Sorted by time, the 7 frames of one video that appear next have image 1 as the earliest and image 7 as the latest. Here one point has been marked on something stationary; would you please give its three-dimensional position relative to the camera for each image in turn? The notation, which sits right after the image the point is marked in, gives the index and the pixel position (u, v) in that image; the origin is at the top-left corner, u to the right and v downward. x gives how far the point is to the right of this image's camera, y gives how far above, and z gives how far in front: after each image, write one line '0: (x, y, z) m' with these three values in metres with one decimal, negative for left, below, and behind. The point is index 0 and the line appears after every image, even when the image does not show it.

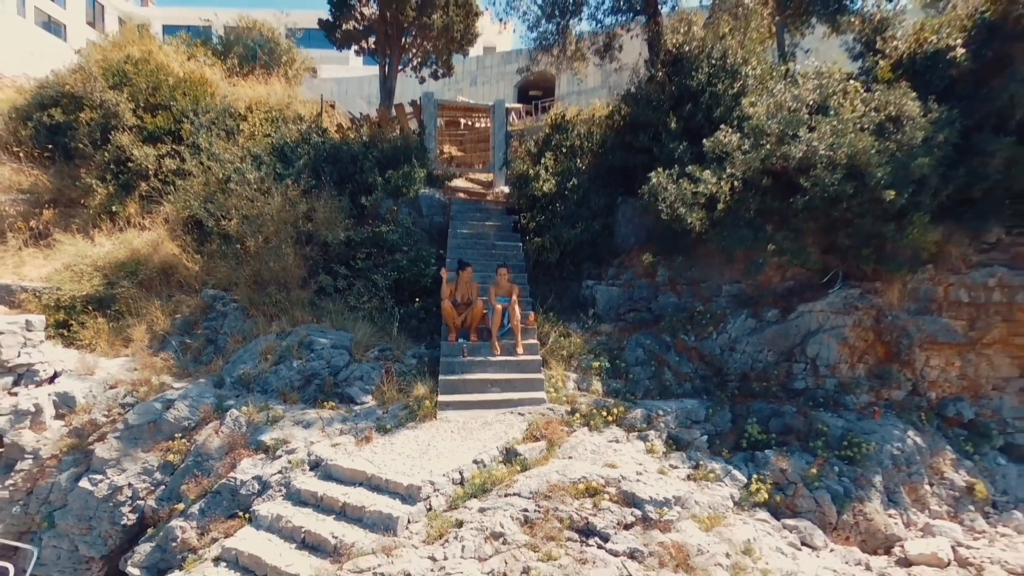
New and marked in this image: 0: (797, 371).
0: (+3.9, -1.1, +8.3) m
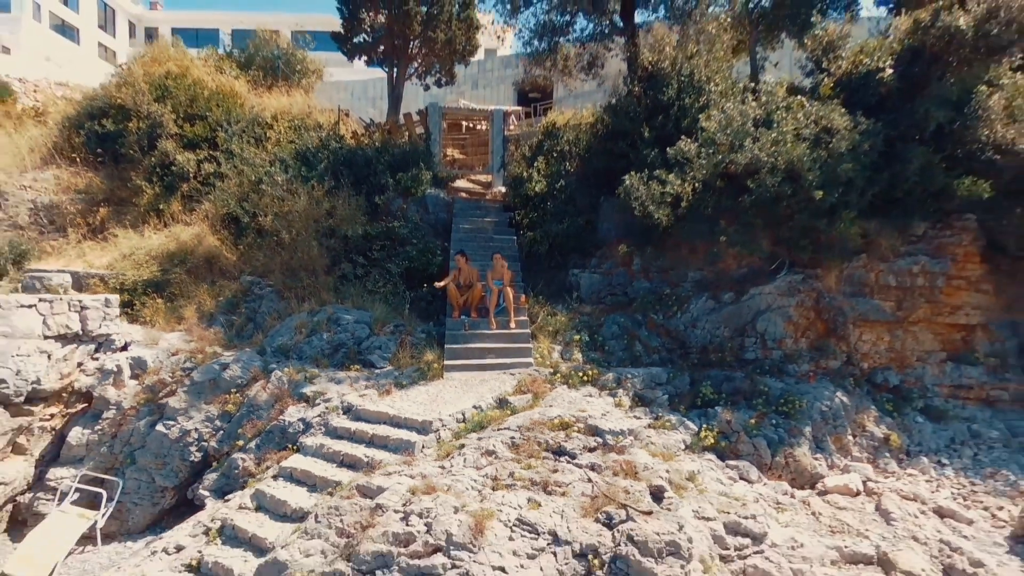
0: (+3.8, -0.9, +9.8) m
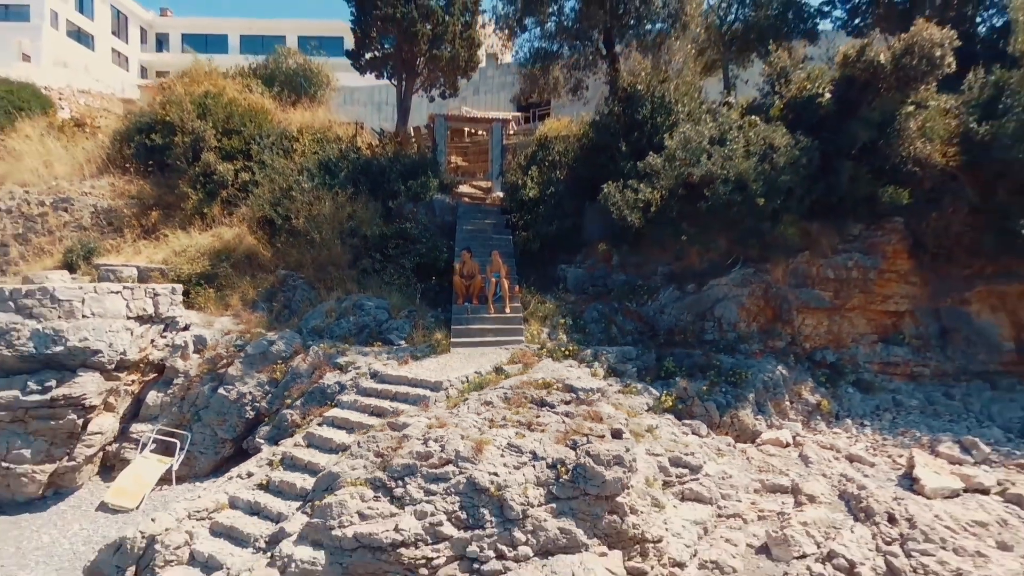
0: (+3.7, -0.7, +11.7) m
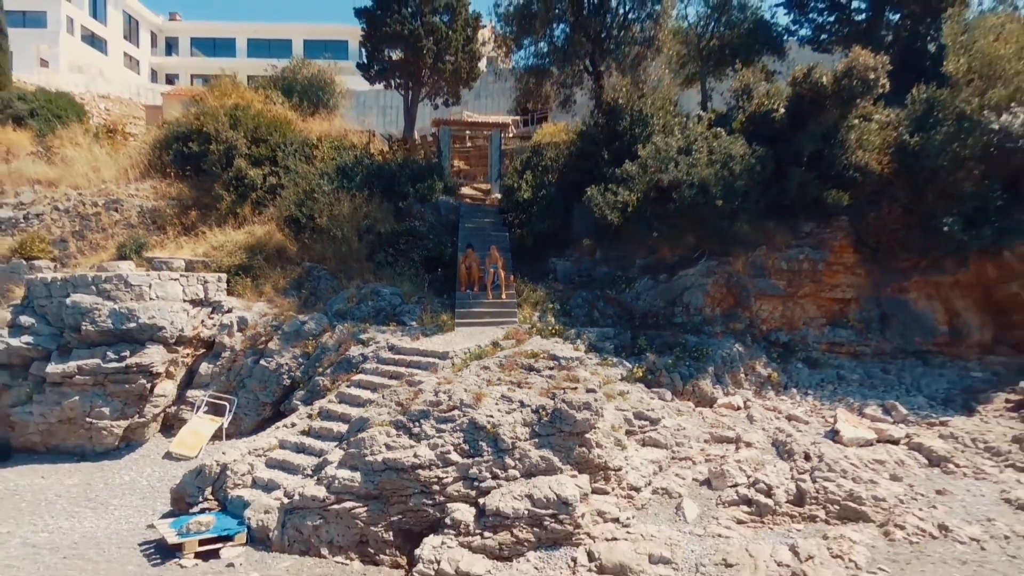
0: (+3.6, -0.5, +13.5) m
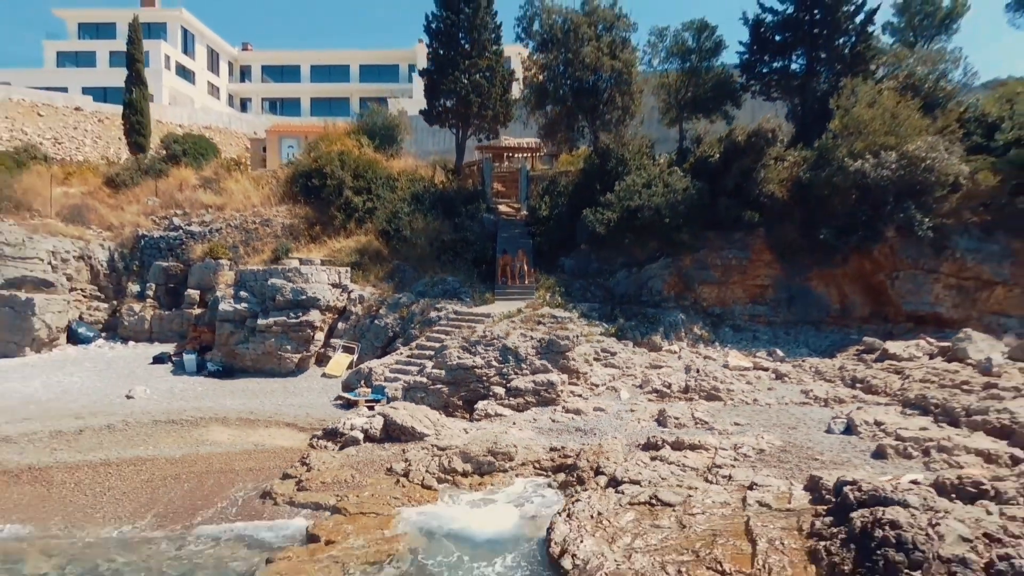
0: (+4.3, -0.2, +20.1) m
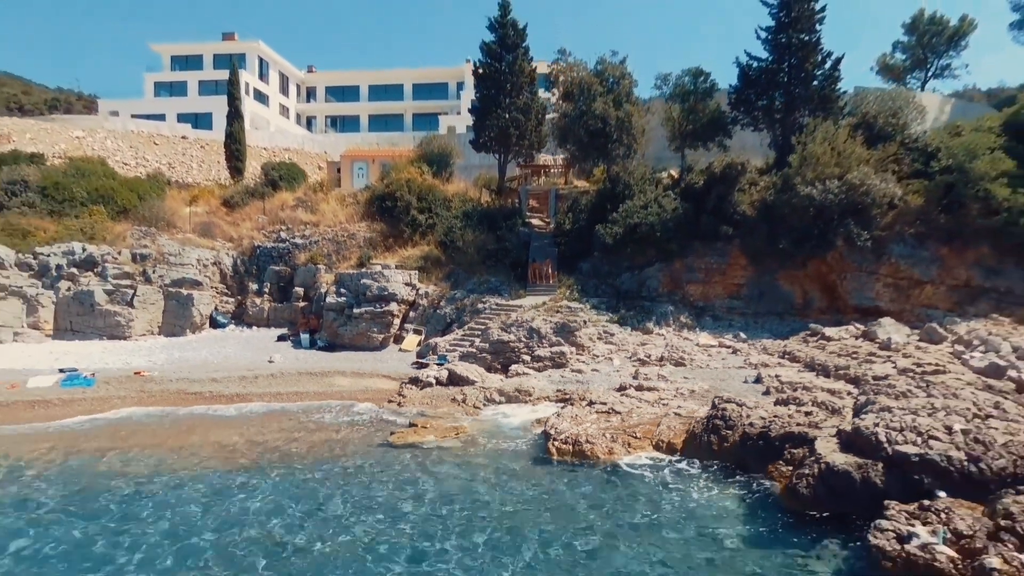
0: (+5.5, -0.1, +25.8) m
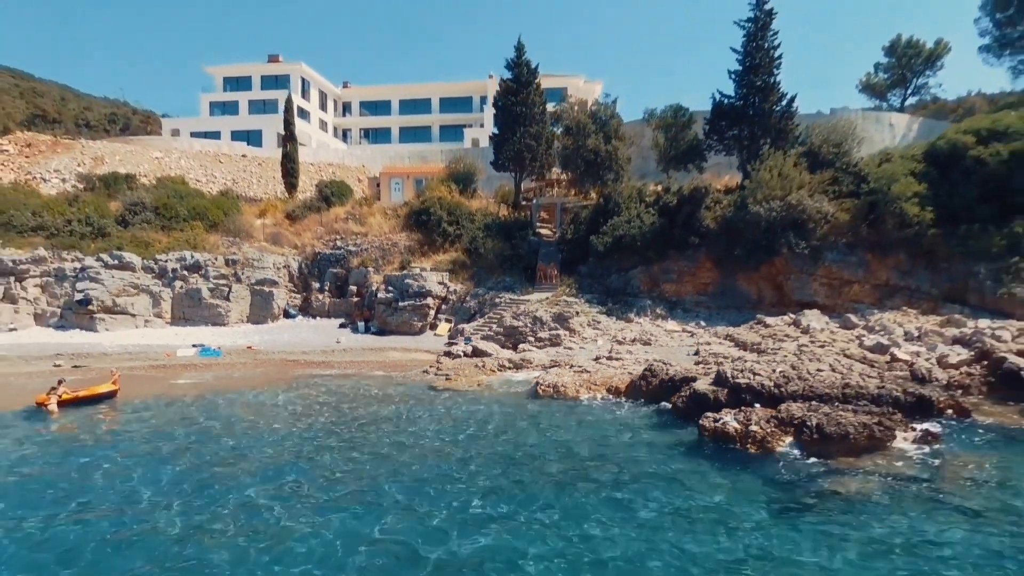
0: (+6.1, 0.0, +32.2) m
